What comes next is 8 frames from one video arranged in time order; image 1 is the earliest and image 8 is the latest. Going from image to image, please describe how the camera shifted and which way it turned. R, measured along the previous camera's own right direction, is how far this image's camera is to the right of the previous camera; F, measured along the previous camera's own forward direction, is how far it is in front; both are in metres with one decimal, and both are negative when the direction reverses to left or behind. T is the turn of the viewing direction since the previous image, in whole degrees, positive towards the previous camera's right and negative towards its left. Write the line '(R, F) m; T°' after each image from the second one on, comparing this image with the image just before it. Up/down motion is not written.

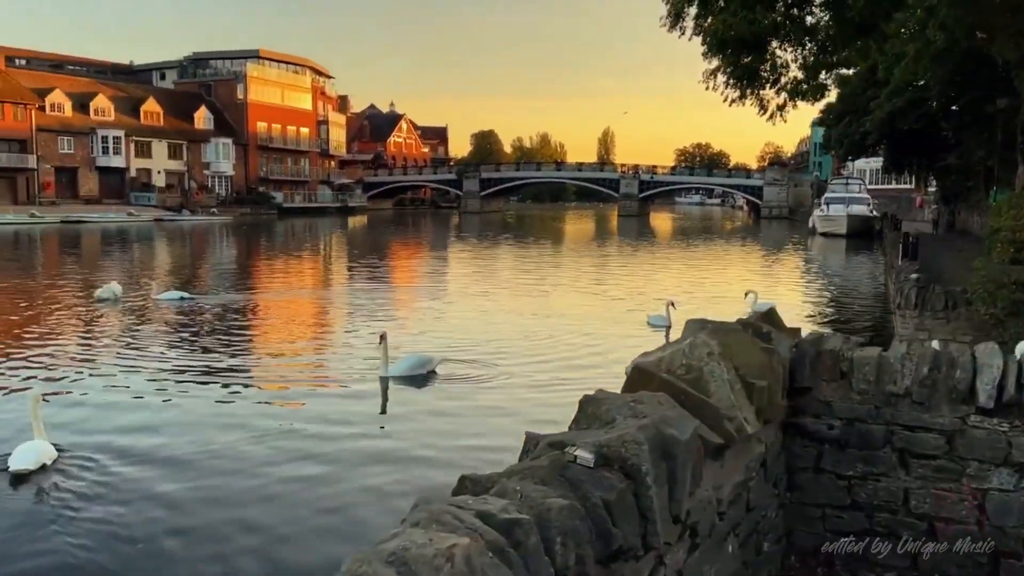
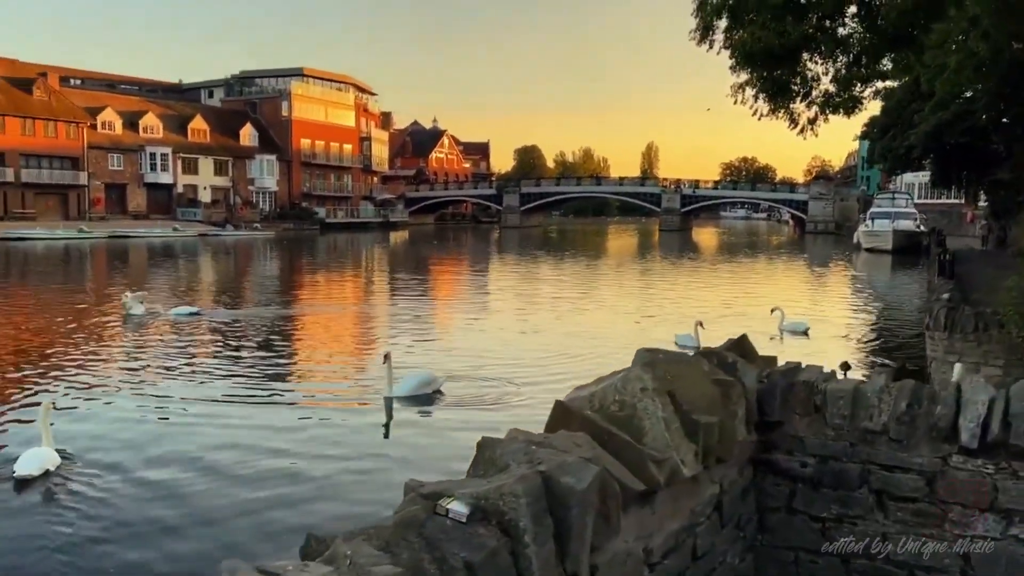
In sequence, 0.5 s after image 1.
(+0.2, +0.1) m; -3°
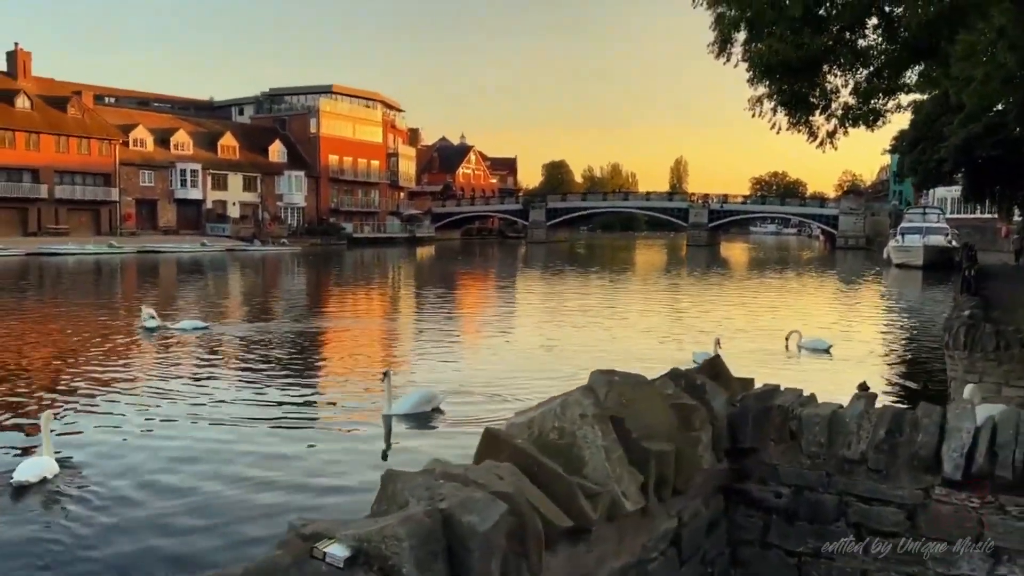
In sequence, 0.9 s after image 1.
(+0.2, +0.1) m; -2°
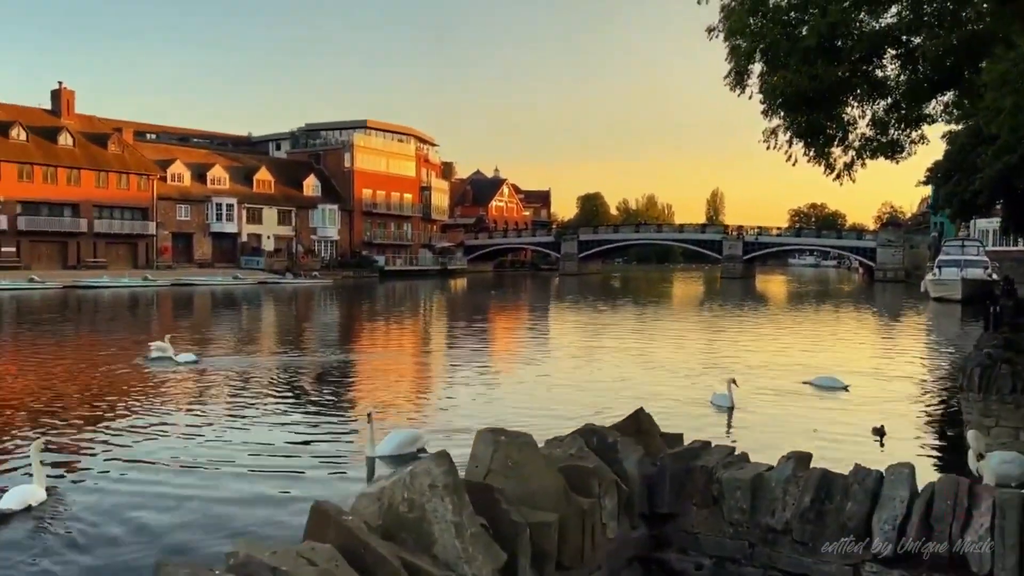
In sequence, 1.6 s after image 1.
(+0.3, +0.2) m; -2°
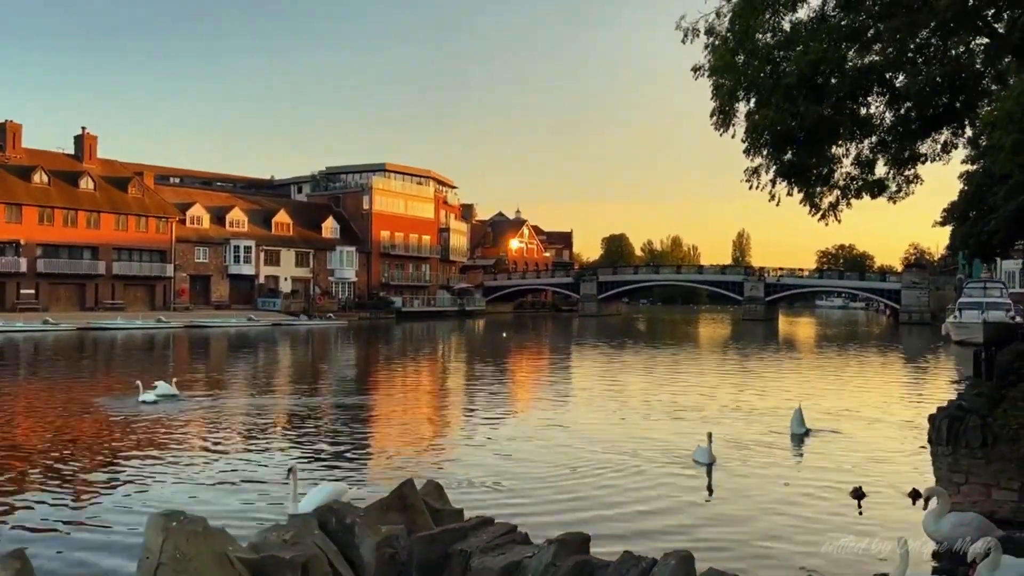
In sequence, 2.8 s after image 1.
(+0.6, +0.3) m; -2°
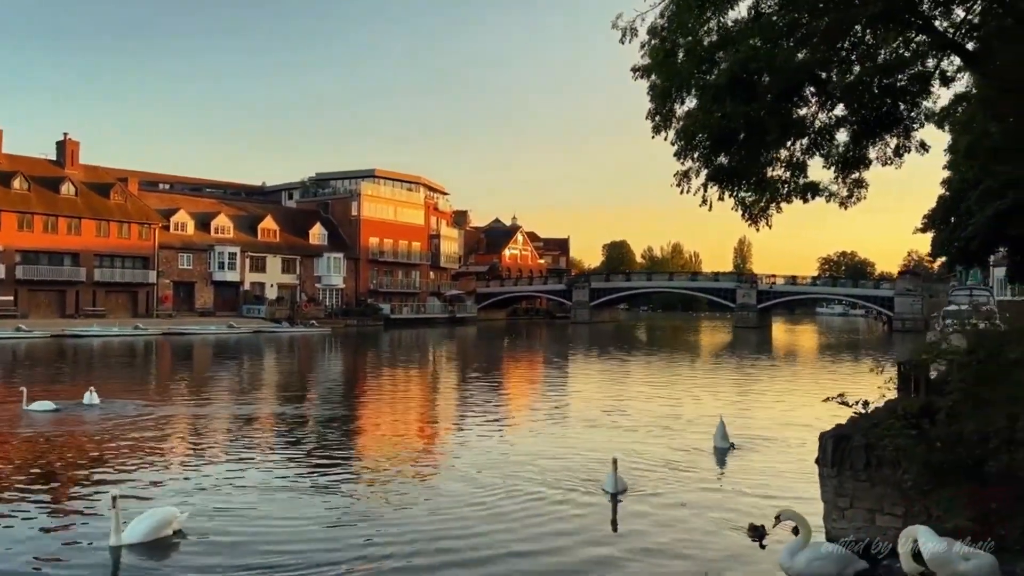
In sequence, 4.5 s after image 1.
(+0.9, +0.4) m; 0°
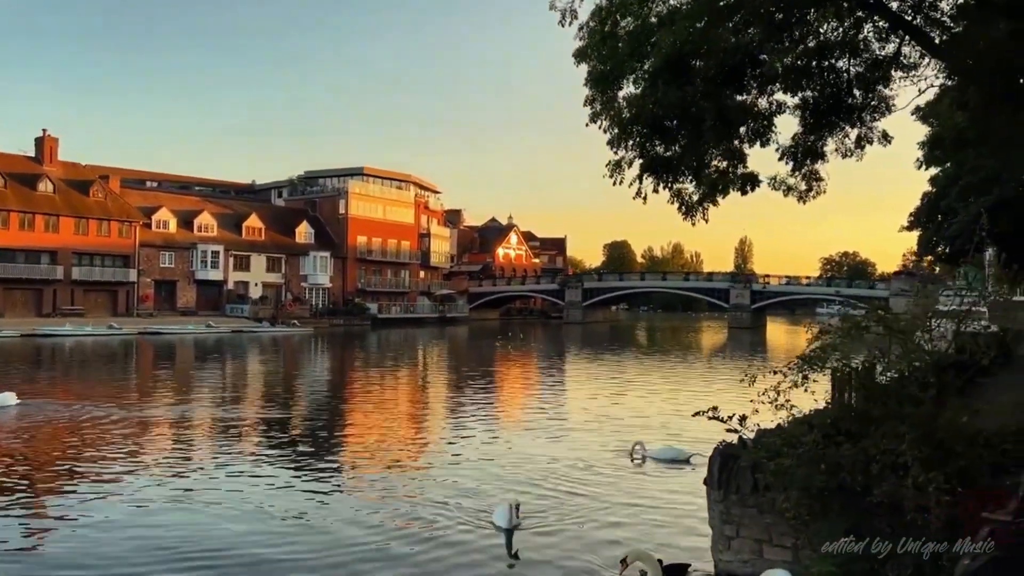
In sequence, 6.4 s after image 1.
(+0.9, +0.7) m; 0°
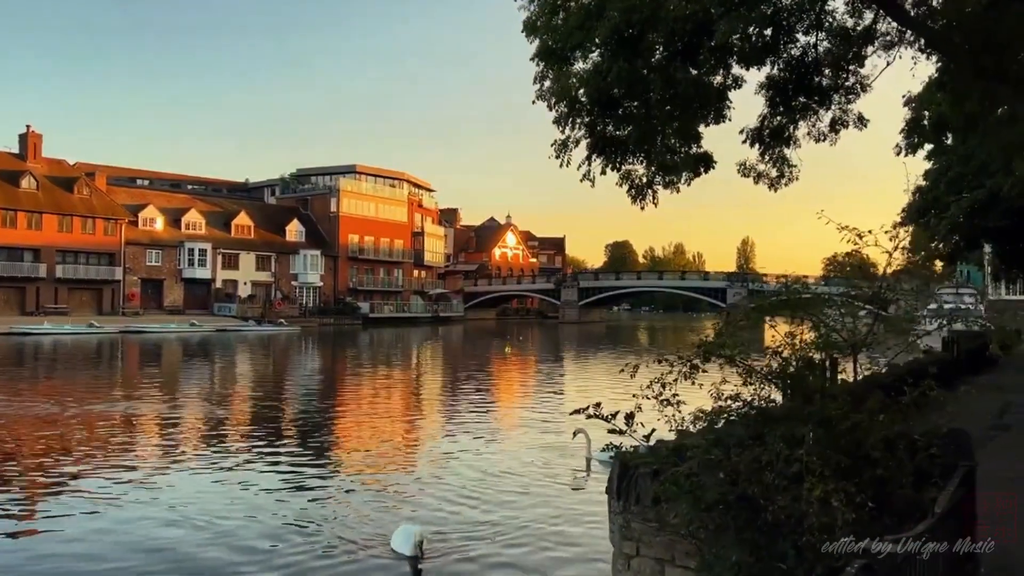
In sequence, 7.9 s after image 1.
(+0.6, +0.6) m; 0°
